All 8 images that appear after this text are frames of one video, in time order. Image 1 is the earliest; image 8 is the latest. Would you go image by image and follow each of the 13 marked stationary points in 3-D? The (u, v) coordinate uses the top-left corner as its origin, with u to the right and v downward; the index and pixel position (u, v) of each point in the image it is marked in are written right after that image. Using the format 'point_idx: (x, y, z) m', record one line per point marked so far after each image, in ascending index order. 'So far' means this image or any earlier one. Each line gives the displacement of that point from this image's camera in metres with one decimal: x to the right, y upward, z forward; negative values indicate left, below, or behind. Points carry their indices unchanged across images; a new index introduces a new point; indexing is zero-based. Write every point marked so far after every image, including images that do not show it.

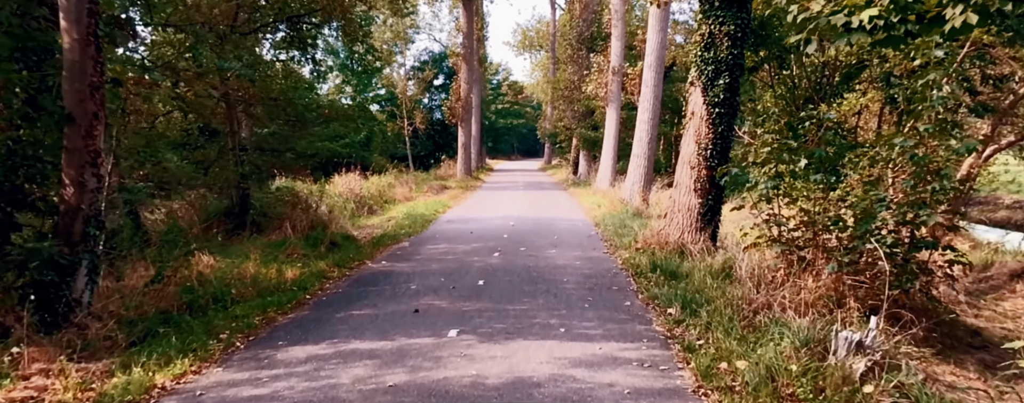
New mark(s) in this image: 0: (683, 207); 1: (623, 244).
0: (+2.5, -0.1, +9.3) m
1: (+1.8, -0.7, +10.1) m
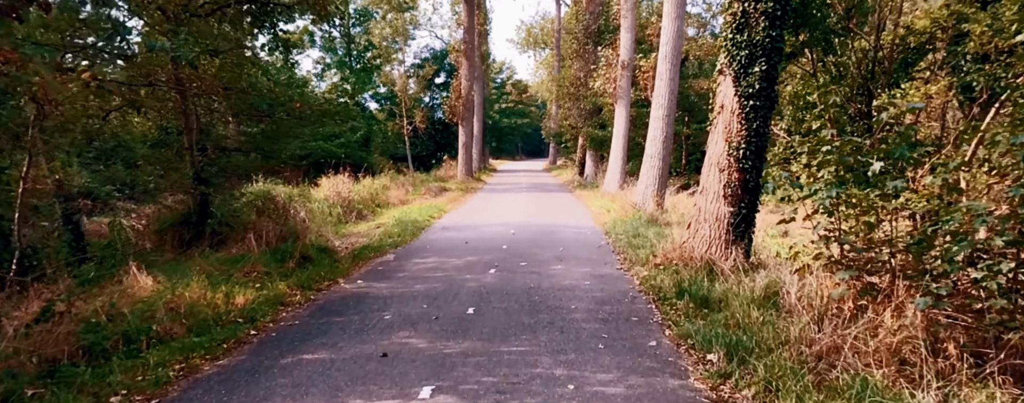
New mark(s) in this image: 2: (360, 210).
0: (+2.5, -0.2, +7.9) m
1: (+1.8, -0.8, +8.7) m
2: (-3.7, -0.3, +15.3) m
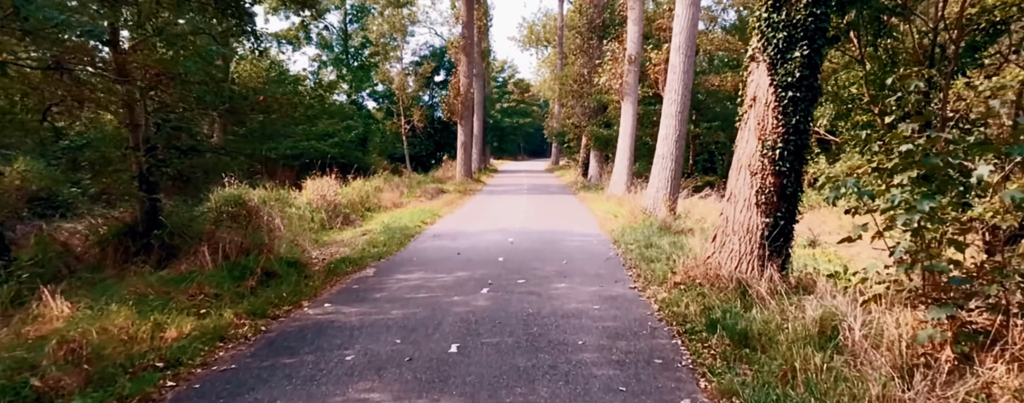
0: (+2.4, -0.3, +6.8) m
1: (+1.7, -0.9, +7.6) m
2: (-3.7, -0.4, +14.2) m
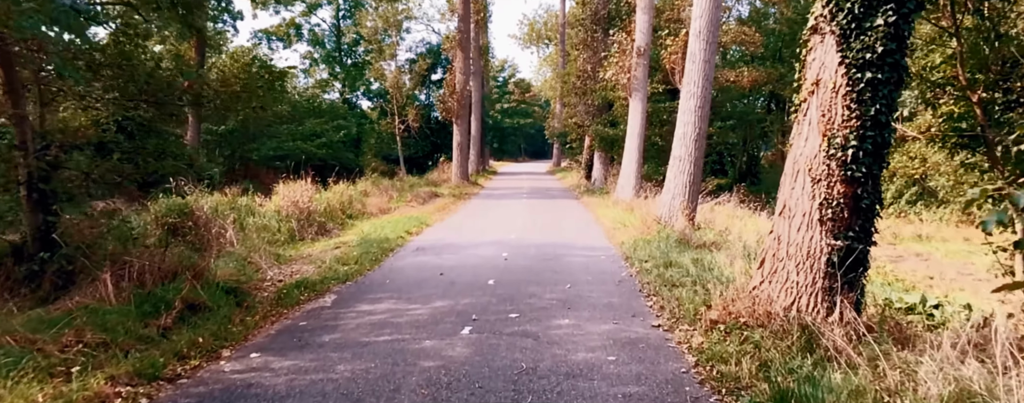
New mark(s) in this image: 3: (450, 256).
0: (+2.3, -0.4, +5.2) m
1: (+1.6, -1.0, +6.0) m
2: (-3.8, -0.5, +12.6) m
3: (-0.9, -0.8, +9.6) m
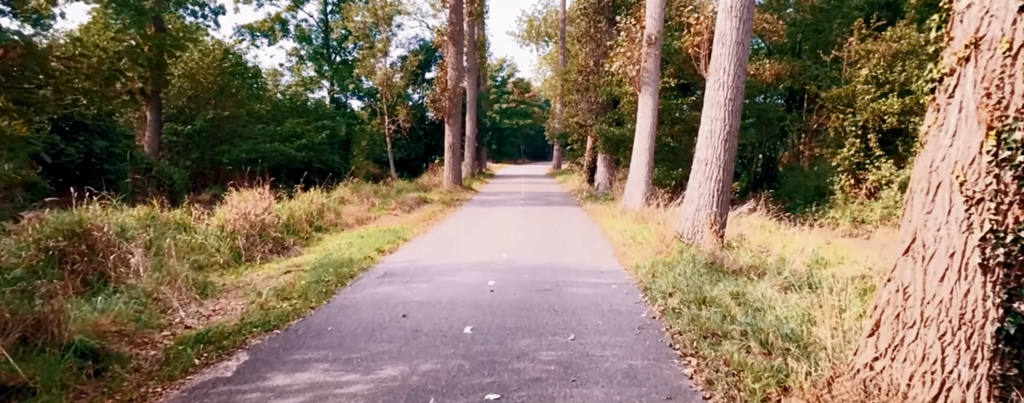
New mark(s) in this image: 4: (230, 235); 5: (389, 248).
0: (+2.2, -0.6, +3.2) m
1: (+1.5, -1.2, +4.0) m
2: (-3.9, -0.7, +10.6) m
3: (-1.1, -1.0, +7.7) m
4: (-4.3, -0.5, +9.8) m
5: (-2.1, -0.8, +10.7) m
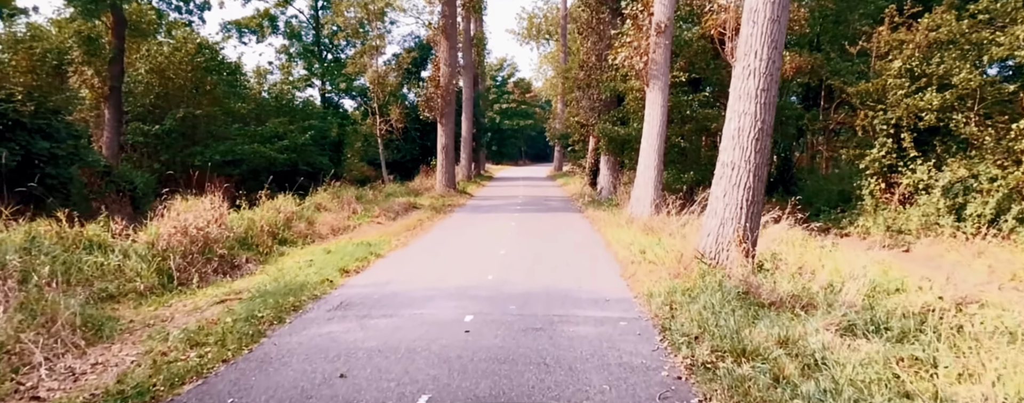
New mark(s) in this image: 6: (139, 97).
0: (+2.0, -0.7, +1.6) m
1: (+1.3, -1.3, +2.4) m
2: (-4.1, -0.9, +9.0) m
3: (-1.3, -1.2, +6.0) m
4: (-4.5, -0.7, +8.2) m
5: (-2.2, -0.9, +9.1) m
6: (-11.1, +3.1, +18.9) m
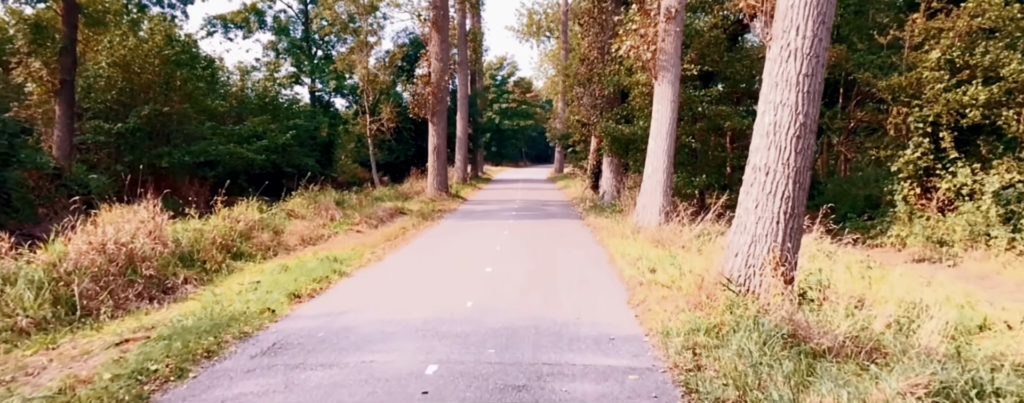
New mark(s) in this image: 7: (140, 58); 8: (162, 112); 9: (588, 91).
0: (+1.8, -0.8, +0.1) m
1: (+1.1, -1.4, +0.9) m
2: (-4.3, -1.0, +7.5) m
3: (-1.4, -1.3, +4.5) m
4: (-4.7, -0.8, +6.7) m
5: (-2.4, -1.1, +7.6) m
6: (-11.3, +3.0, +17.4) m
7: (-10.5, +4.0, +17.9) m
8: (-9.9, +2.5, +18.0) m
9: (+2.2, +3.2, +18.3) m
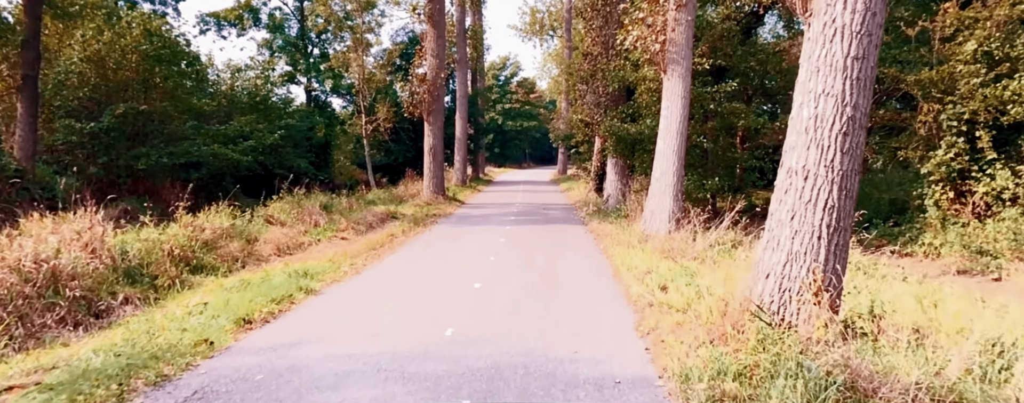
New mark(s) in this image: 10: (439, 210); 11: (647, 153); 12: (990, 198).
0: (+1.6, -0.9, -1.1) m
1: (+0.9, -1.5, -0.3) m
2: (-4.4, -1.1, +6.4) m
3: (-1.6, -1.4, +3.4) m
4: (-4.8, -0.9, +5.6) m
5: (-2.5, -1.1, +6.5) m
6: (-11.3, +2.9, +16.4) m
7: (-10.5, +3.9, +16.9) m
8: (-10.0, +2.4, +17.0) m
9: (+2.1, +3.1, +17.2) m
10: (-2.2, -0.2, +18.9) m
11: (+3.3, +1.2, +15.5) m
12: (+8.8, +0.1, +11.6) m
